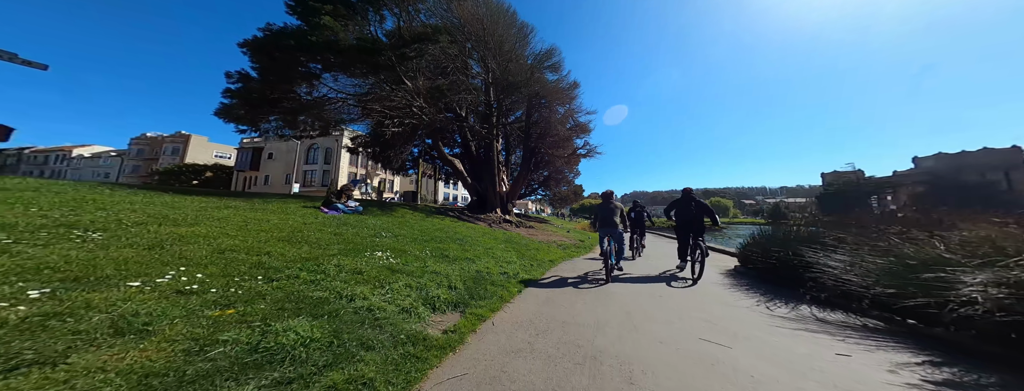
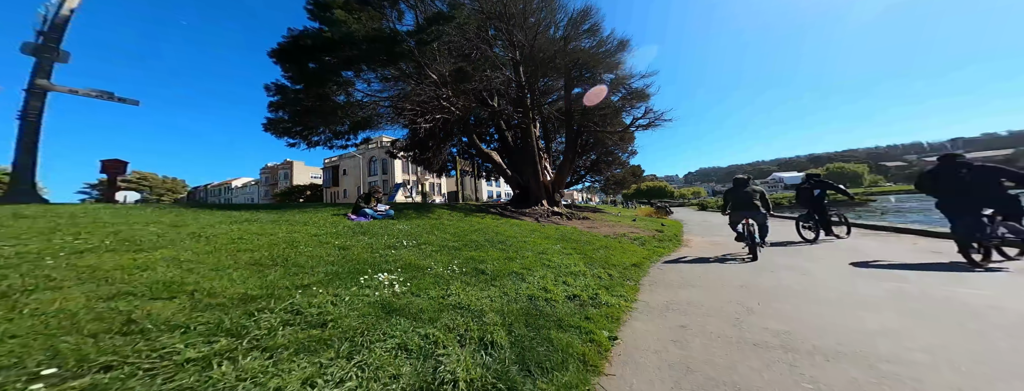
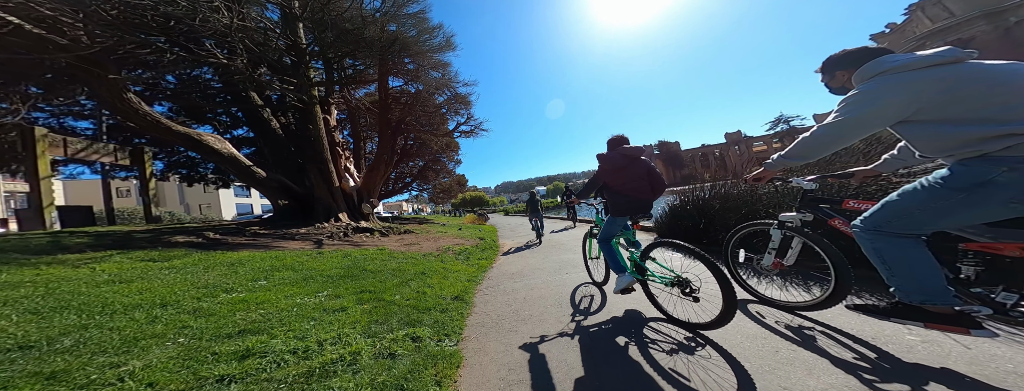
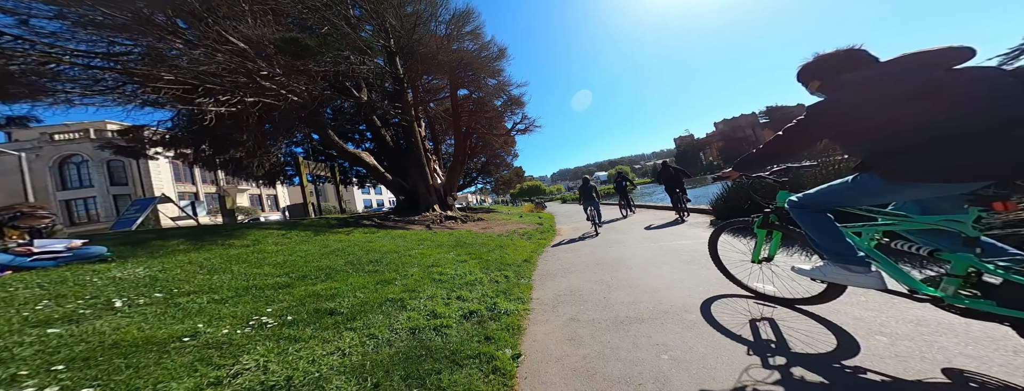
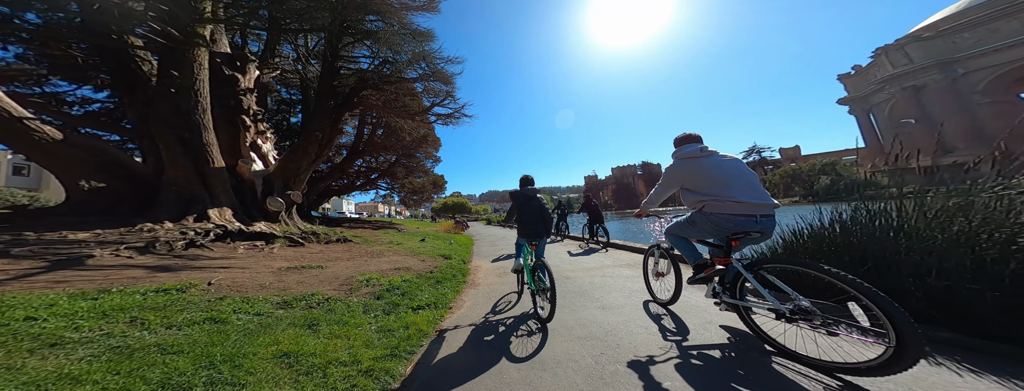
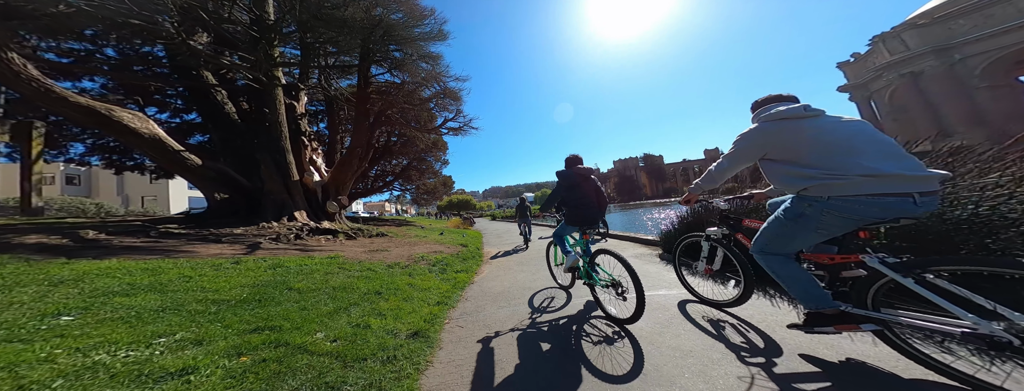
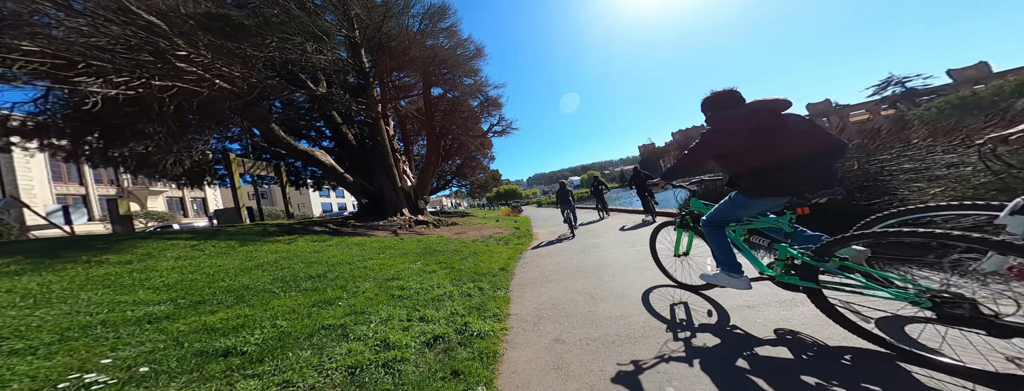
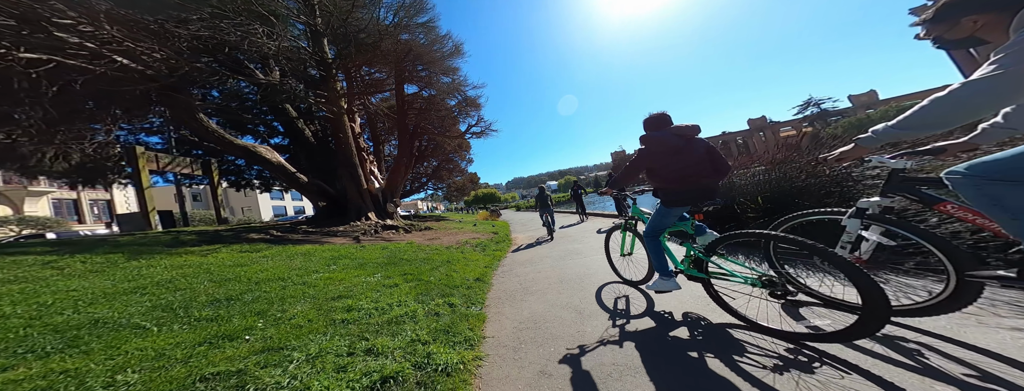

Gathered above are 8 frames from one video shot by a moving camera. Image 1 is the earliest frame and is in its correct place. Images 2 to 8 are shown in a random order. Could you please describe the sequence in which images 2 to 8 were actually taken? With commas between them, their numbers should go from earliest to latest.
2, 4, 7, 8, 3, 6, 5
